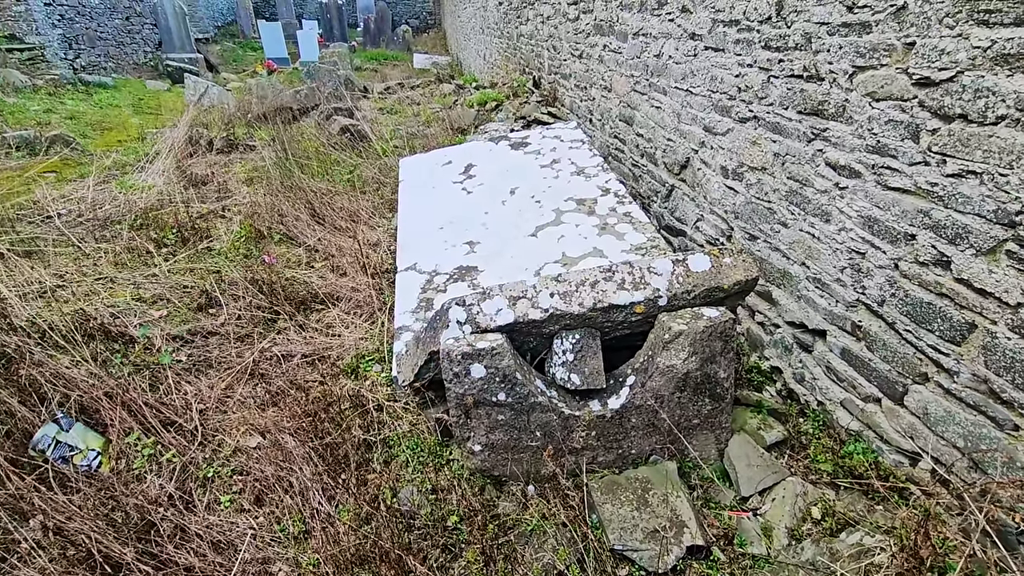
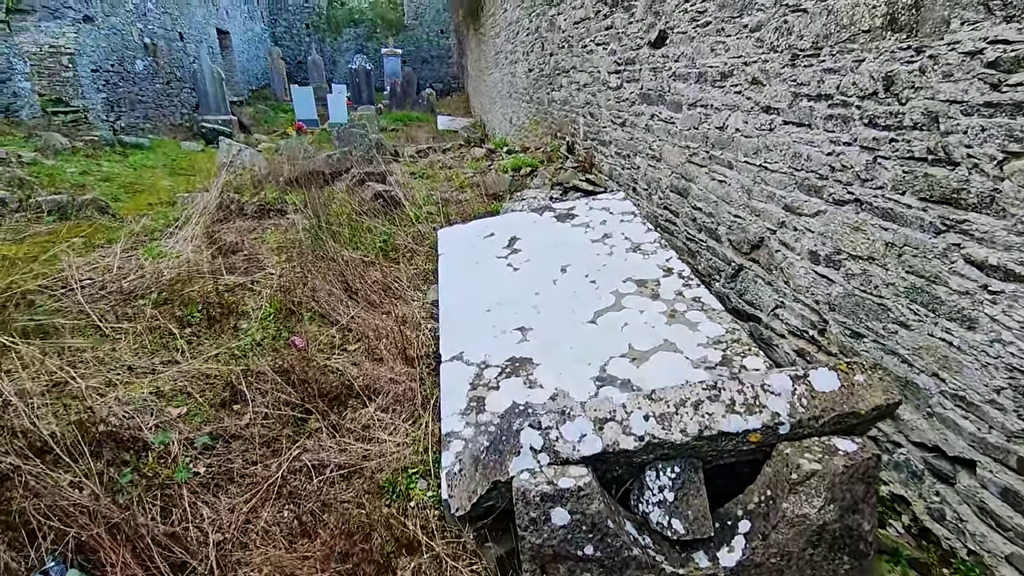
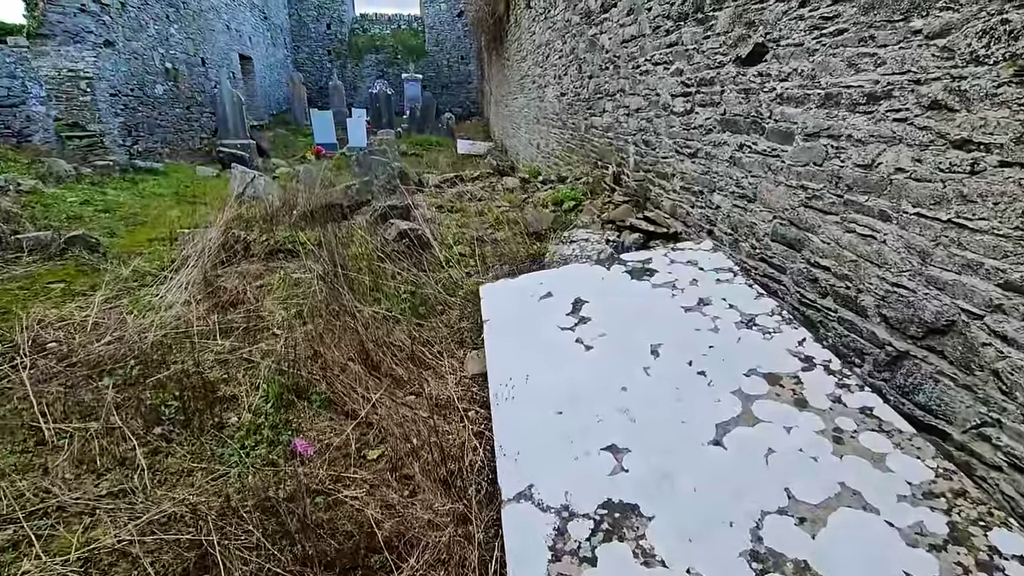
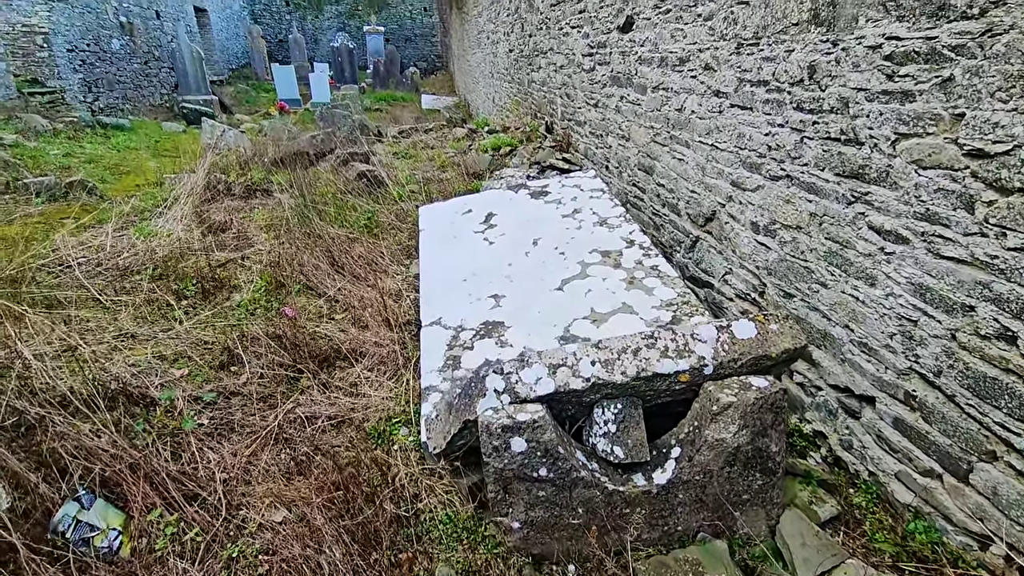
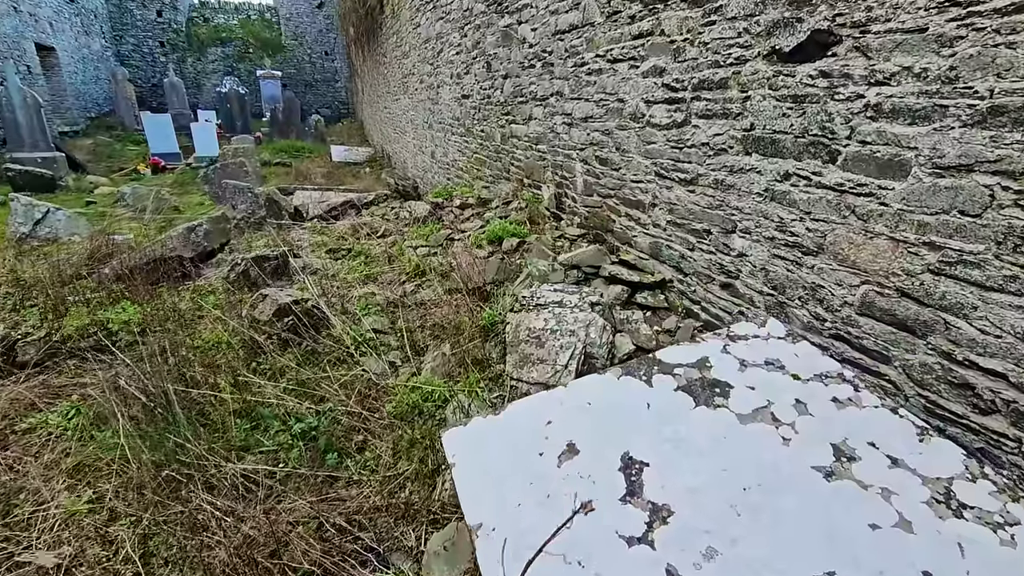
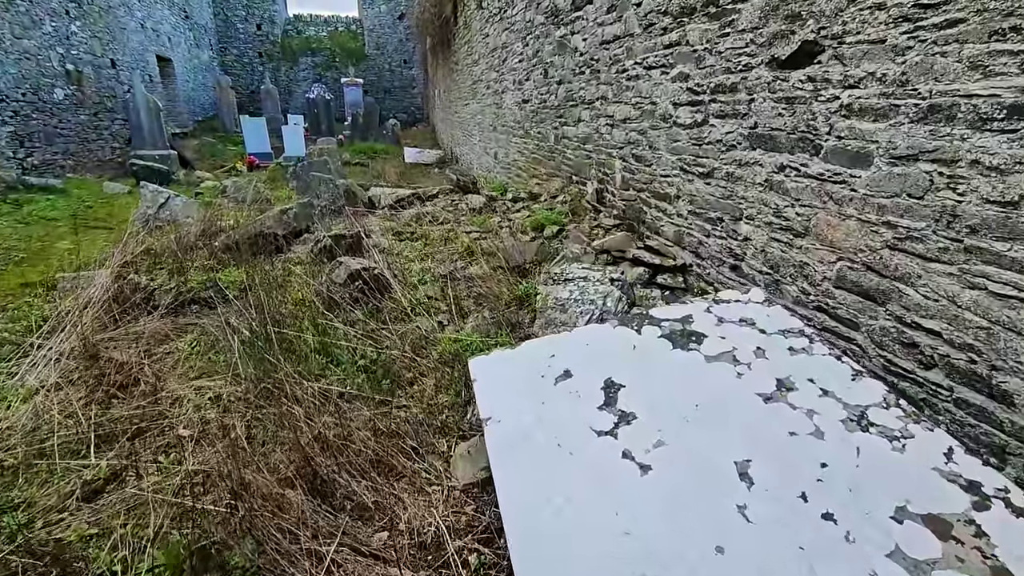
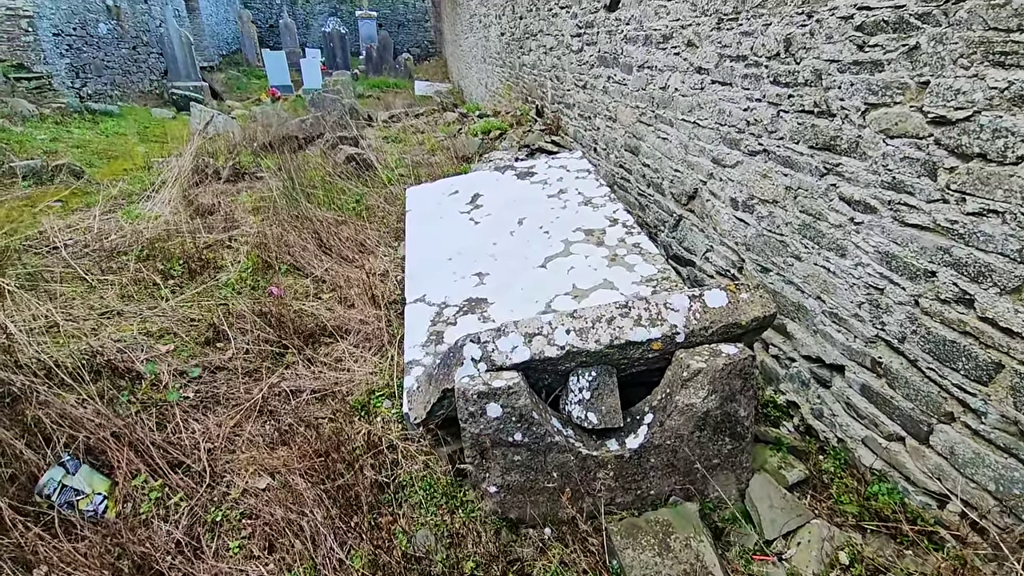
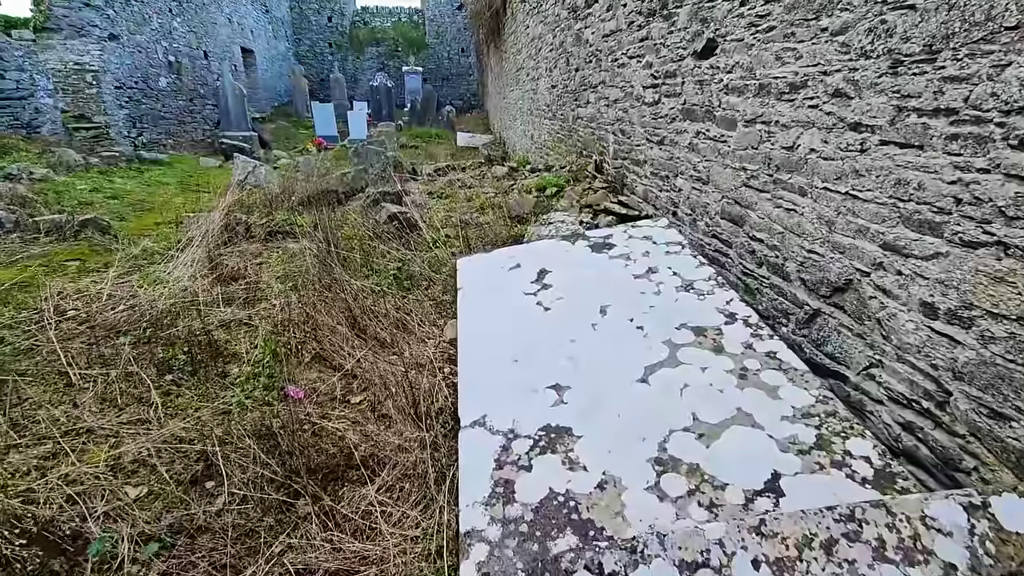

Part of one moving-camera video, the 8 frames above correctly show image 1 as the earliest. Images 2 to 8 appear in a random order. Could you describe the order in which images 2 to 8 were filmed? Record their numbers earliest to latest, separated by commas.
7, 4, 2, 8, 3, 6, 5
